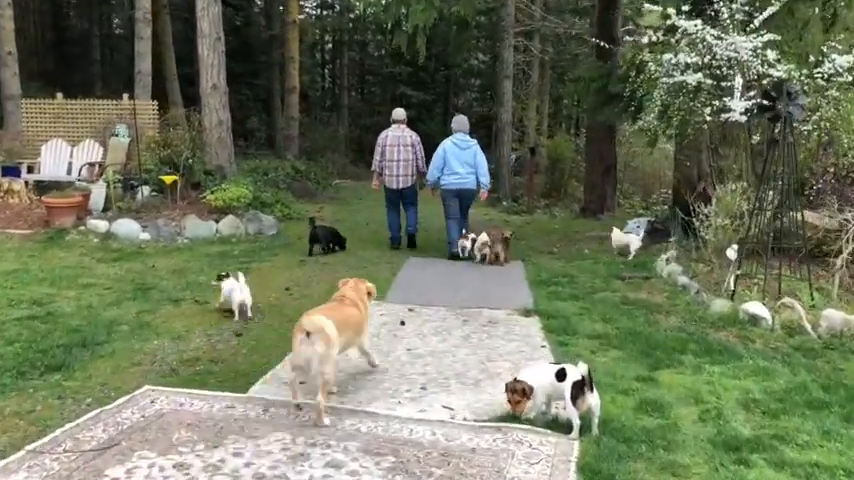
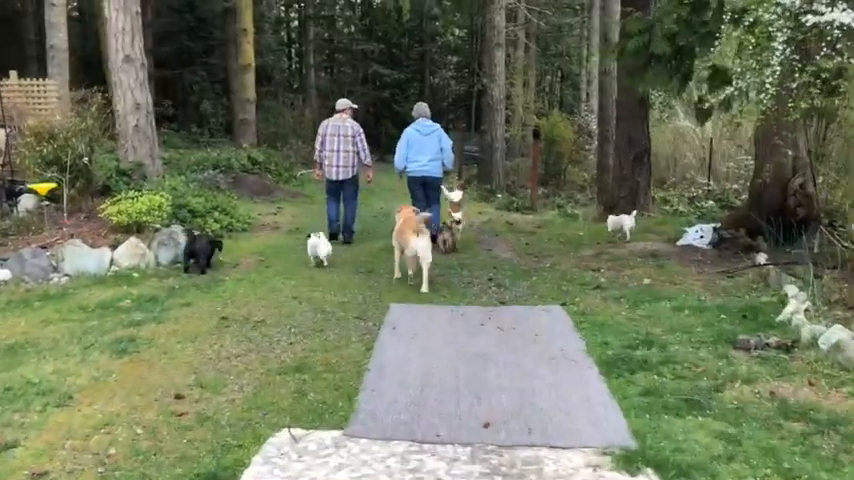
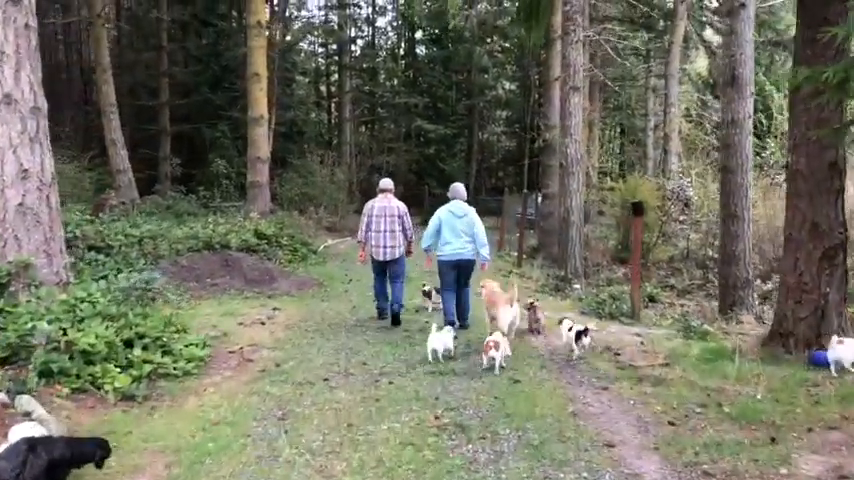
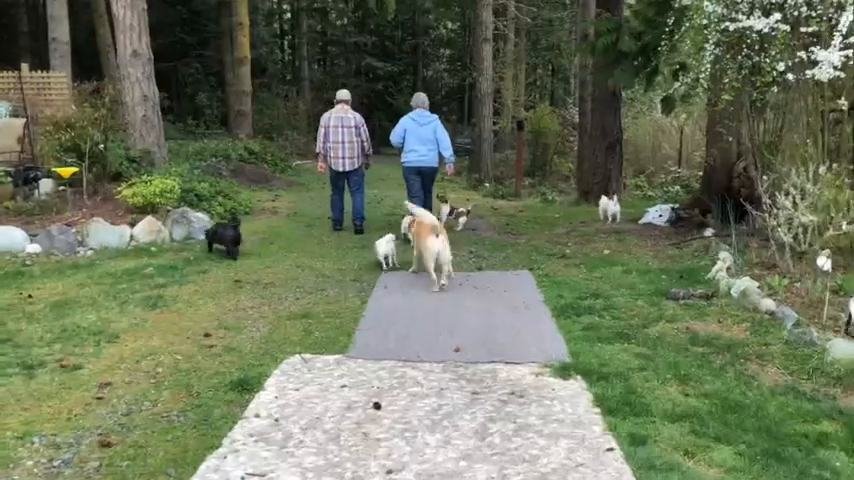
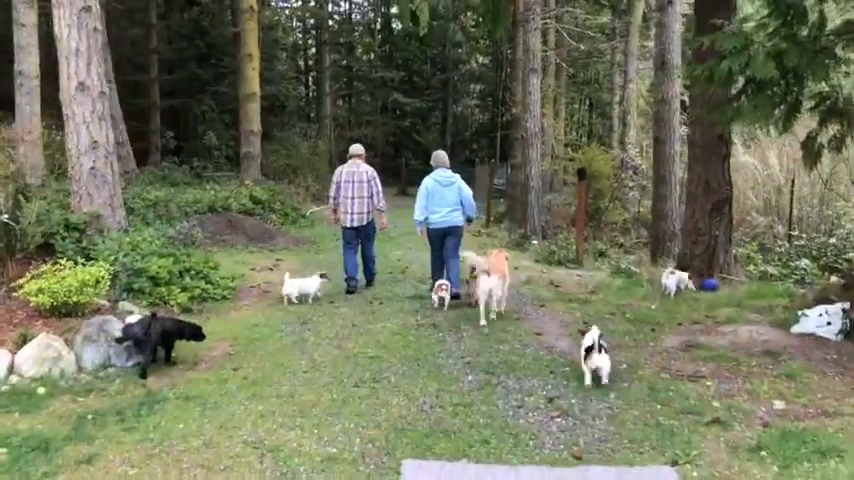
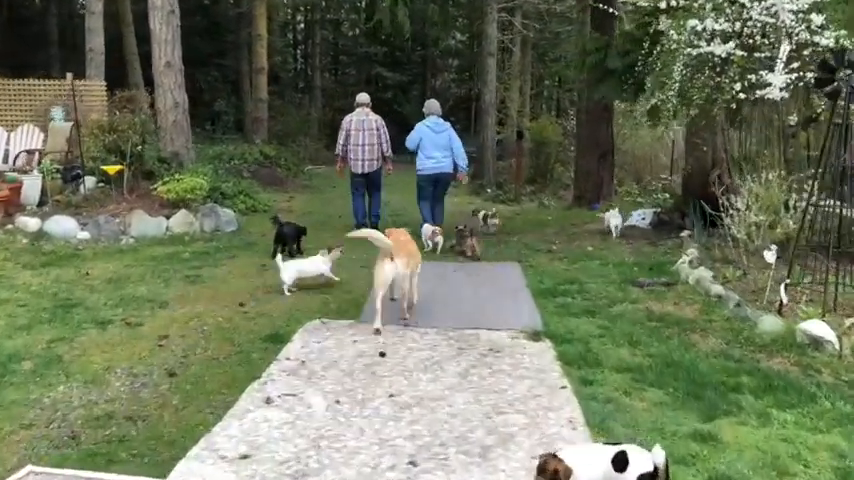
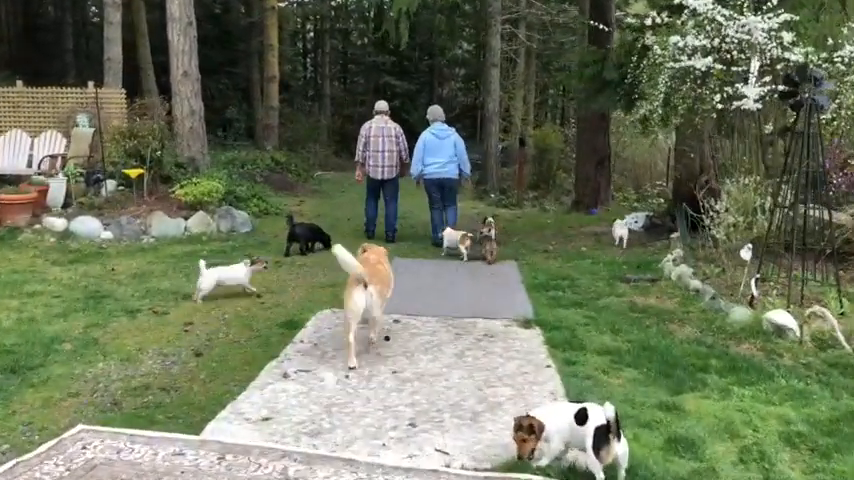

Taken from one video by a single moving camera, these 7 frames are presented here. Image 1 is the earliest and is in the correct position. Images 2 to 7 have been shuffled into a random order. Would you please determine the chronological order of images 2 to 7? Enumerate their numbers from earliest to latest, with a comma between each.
7, 6, 4, 2, 5, 3
